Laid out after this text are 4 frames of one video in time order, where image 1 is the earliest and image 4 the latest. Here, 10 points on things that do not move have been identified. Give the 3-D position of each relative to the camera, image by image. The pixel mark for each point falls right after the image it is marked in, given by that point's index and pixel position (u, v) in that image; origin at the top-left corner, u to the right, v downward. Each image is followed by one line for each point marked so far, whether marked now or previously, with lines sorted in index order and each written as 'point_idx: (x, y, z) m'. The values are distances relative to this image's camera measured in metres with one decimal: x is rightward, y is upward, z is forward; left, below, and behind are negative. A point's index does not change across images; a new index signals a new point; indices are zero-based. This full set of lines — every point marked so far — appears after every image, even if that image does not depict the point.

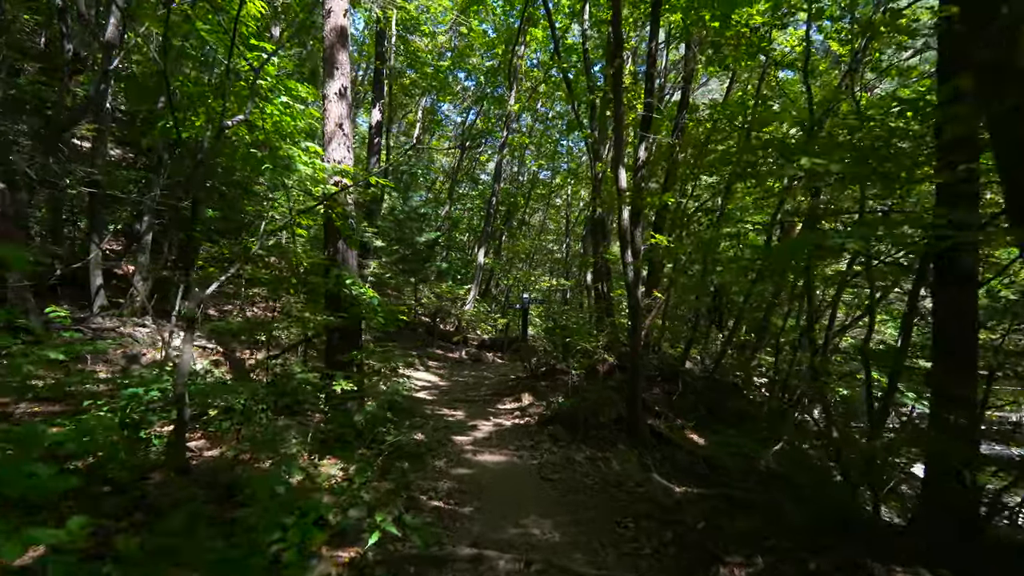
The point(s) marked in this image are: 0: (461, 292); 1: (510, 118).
0: (-1.5, -0.1, +15.7) m
1: (-0.1, +6.1, +19.6) m
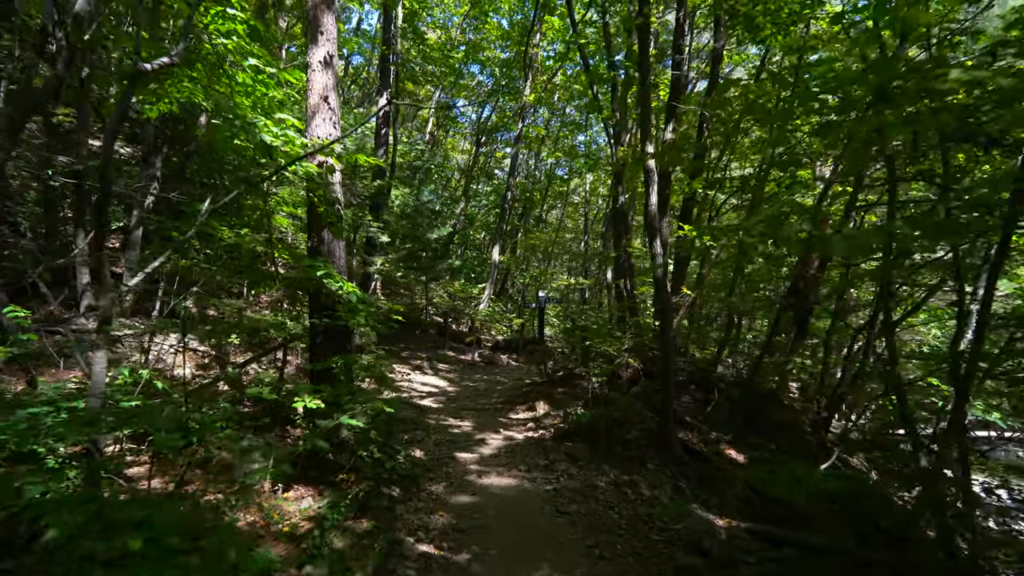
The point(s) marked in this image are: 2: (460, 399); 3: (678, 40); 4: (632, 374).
0: (-1.0, -0.1, +15.1) m
1: (+0.4, +6.1, +18.9) m
2: (-0.7, -1.5, +7.5) m
3: (+2.6, +3.9, +8.6) m
4: (+1.5, -1.1, +6.9) m
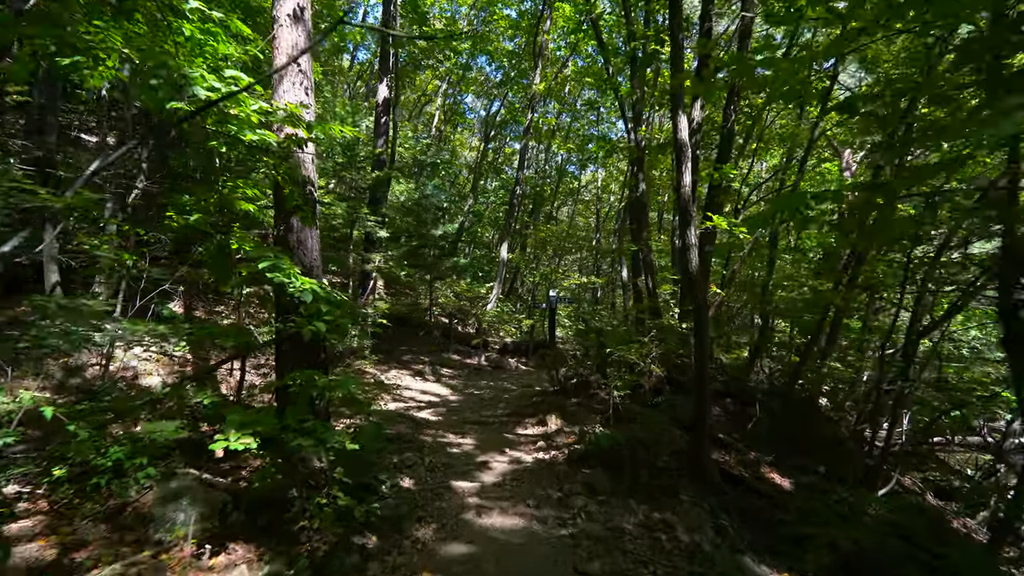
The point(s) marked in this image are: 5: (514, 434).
0: (-0.8, -0.1, +14.3) m
1: (+0.7, +6.1, +18.1) m
2: (-0.6, -1.5, +6.8) m
3: (+2.7, +3.9, +7.8) m
4: (+1.6, -1.1, +6.1) m
5: (0.0, -1.5, +5.9) m
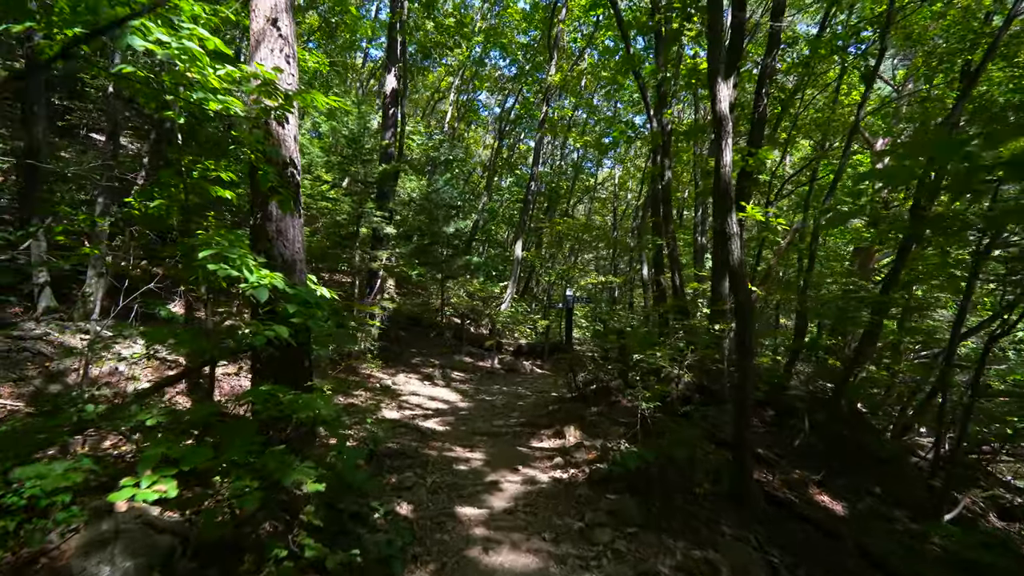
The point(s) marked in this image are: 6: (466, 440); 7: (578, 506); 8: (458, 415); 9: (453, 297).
0: (-0.4, -0.1, +13.8) m
1: (+1.2, +6.1, +17.6) m
2: (-0.5, -1.5, +6.2) m
3: (+2.9, +4.0, +7.2) m
4: (+1.7, -1.0, +5.5) m
5: (+0.2, -1.5, +5.3) m
6: (-0.4, -1.5, +5.5) m
7: (+0.5, -1.6, +4.0) m
8: (-0.6, -1.5, +6.5) m
9: (-1.4, -0.2, +13.1) m
